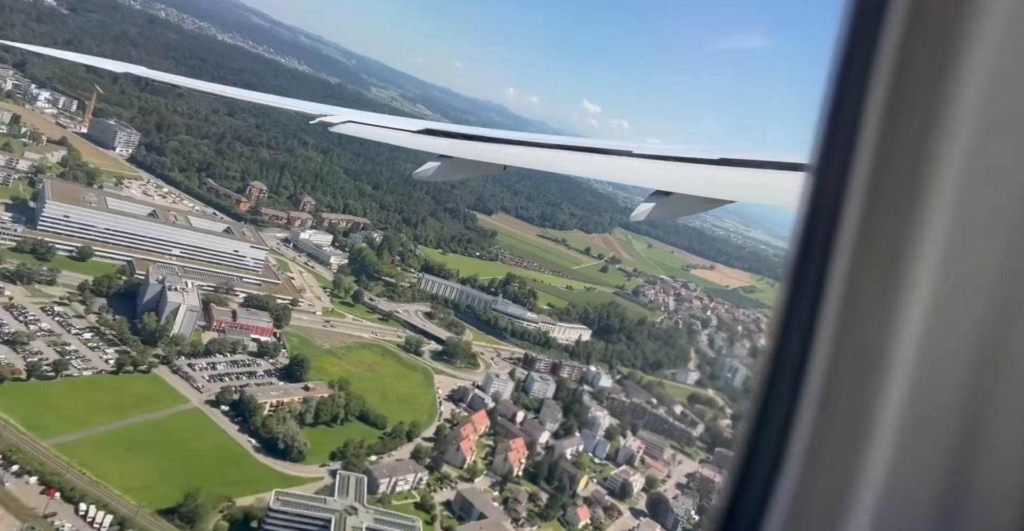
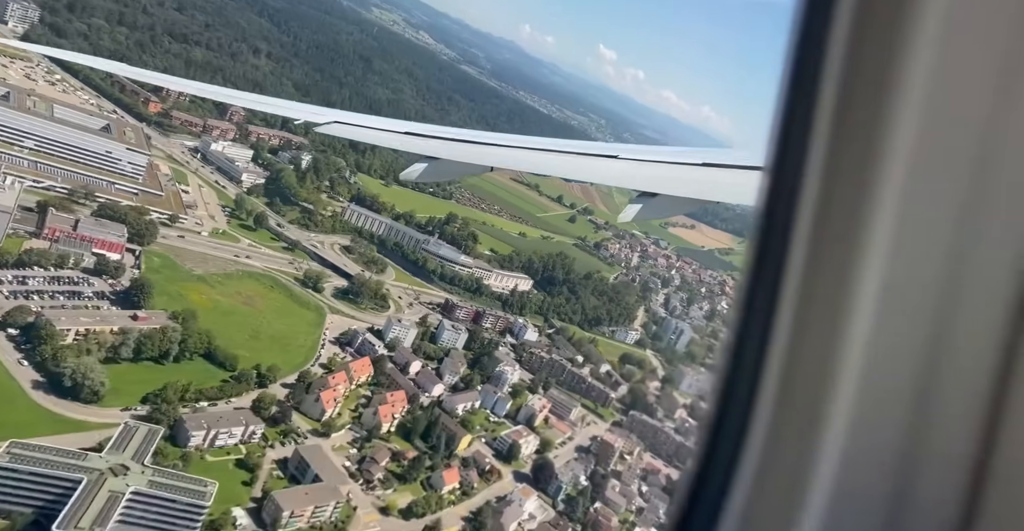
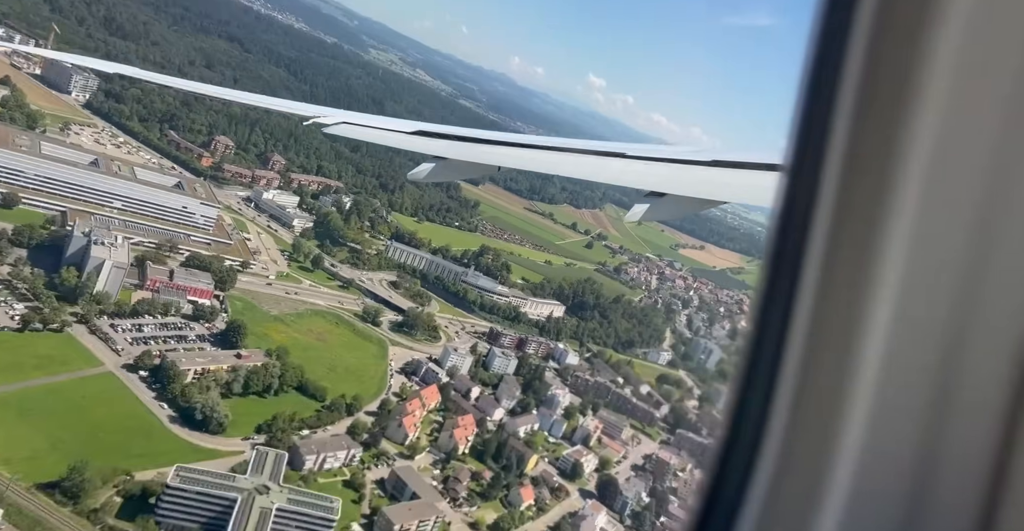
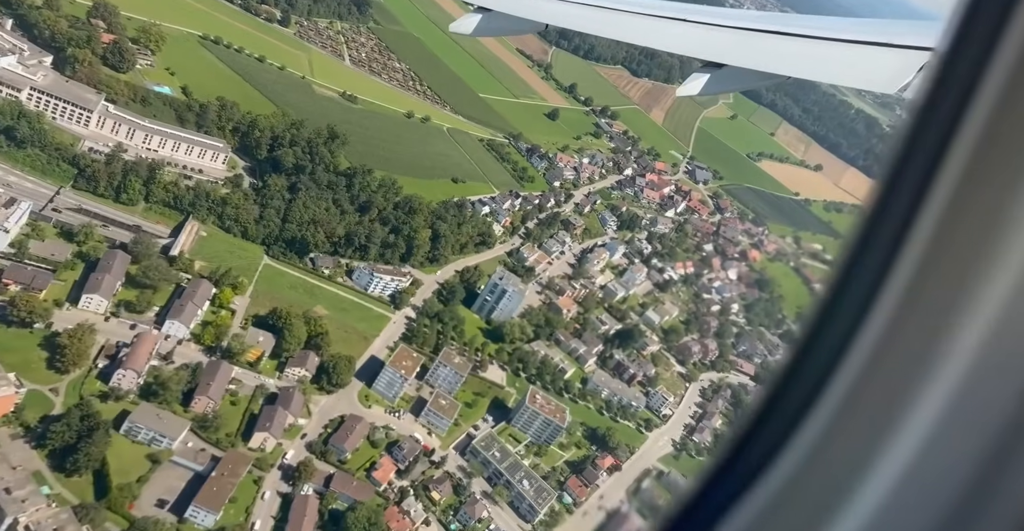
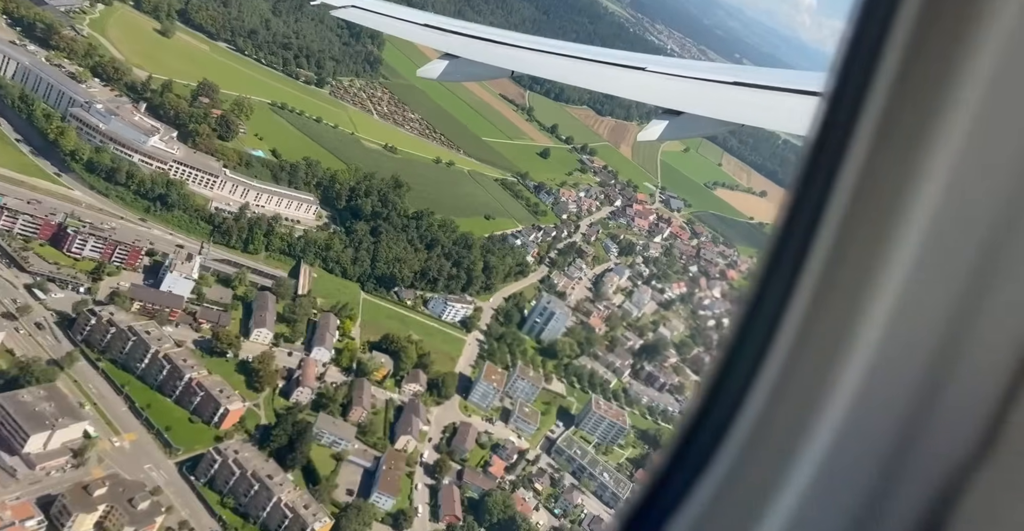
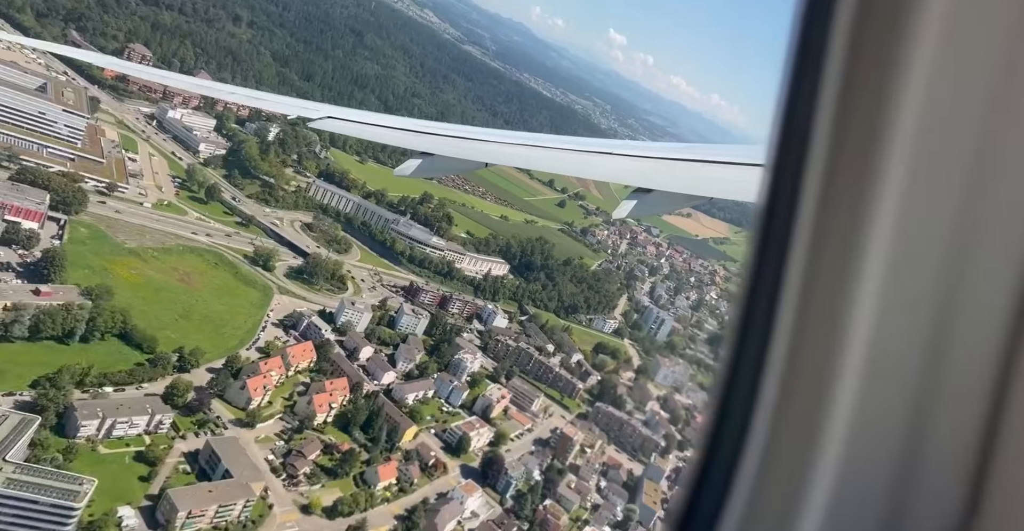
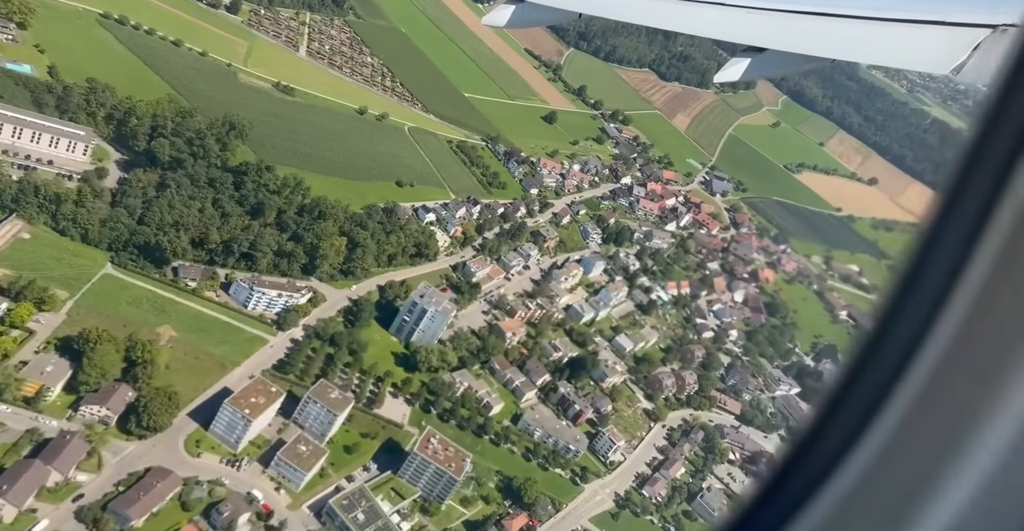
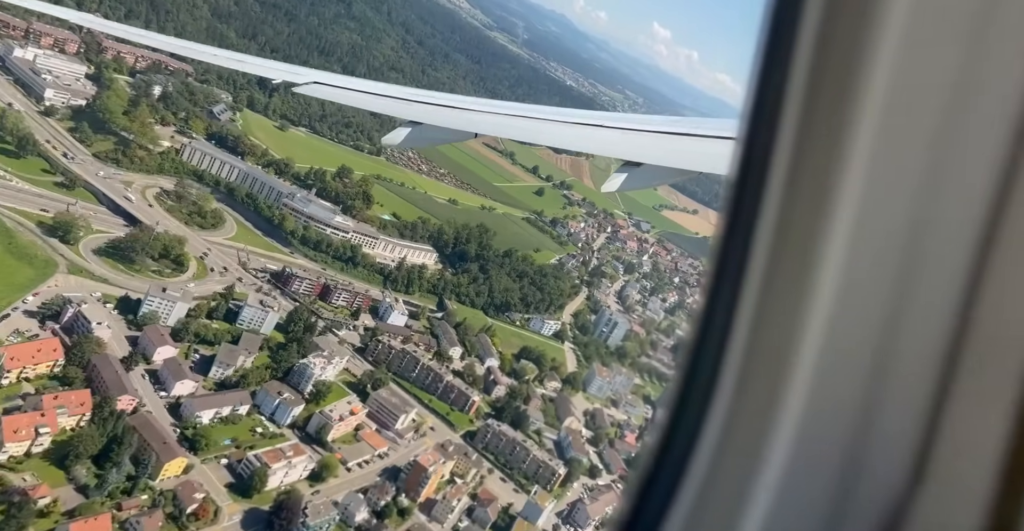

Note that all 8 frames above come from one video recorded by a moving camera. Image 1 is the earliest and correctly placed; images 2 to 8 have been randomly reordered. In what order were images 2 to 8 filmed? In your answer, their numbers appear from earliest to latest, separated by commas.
3, 2, 6, 8, 5, 4, 7
